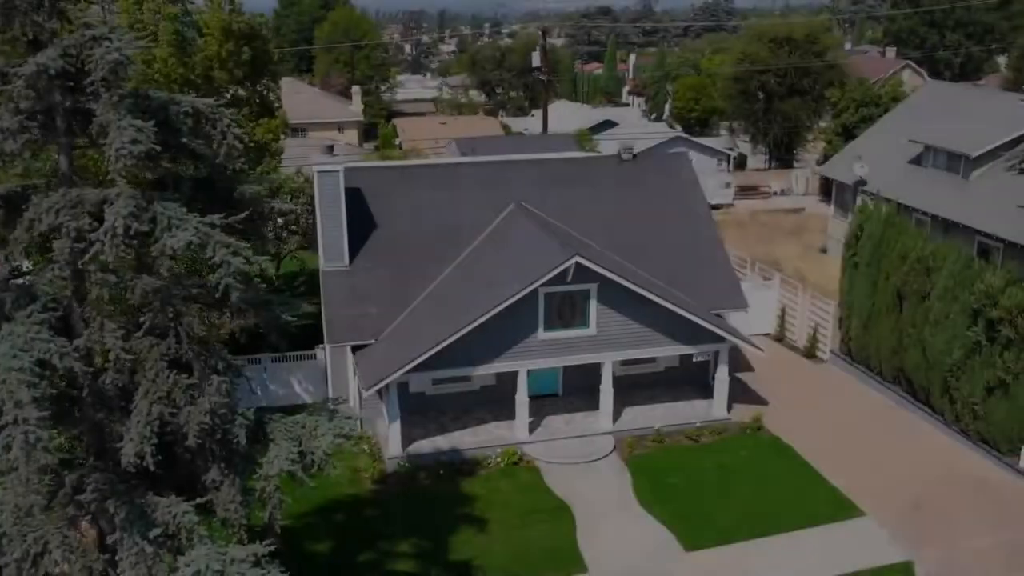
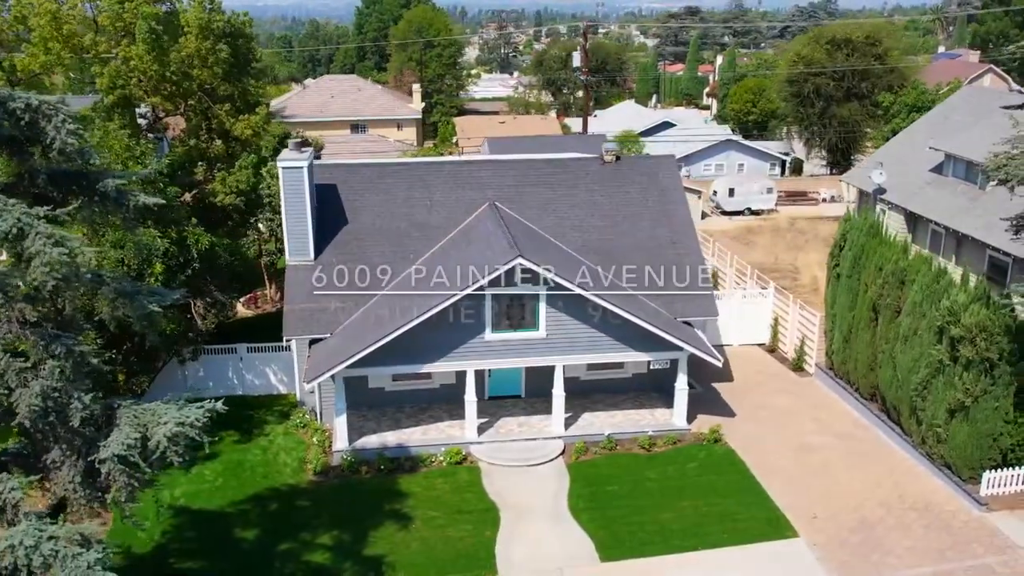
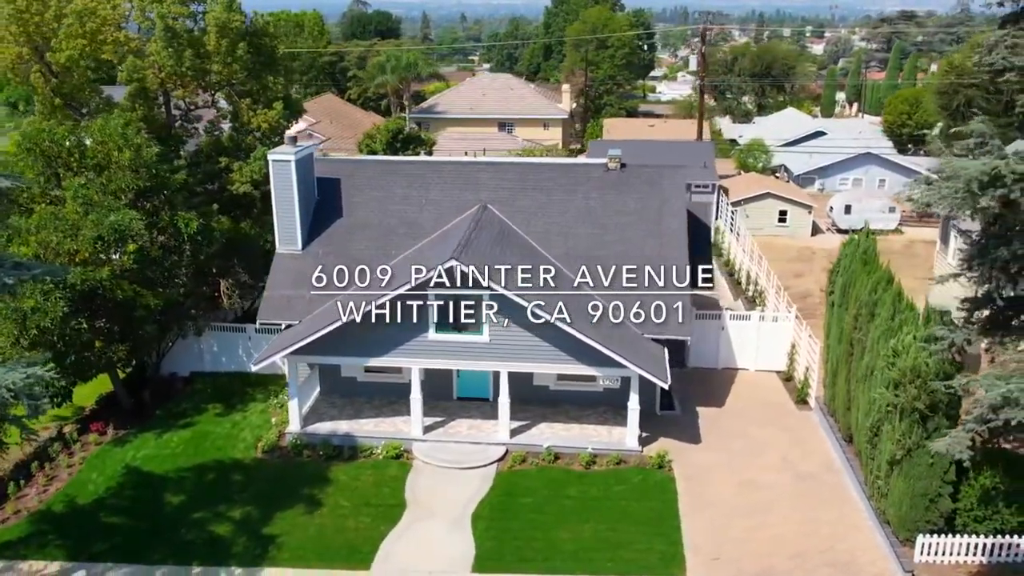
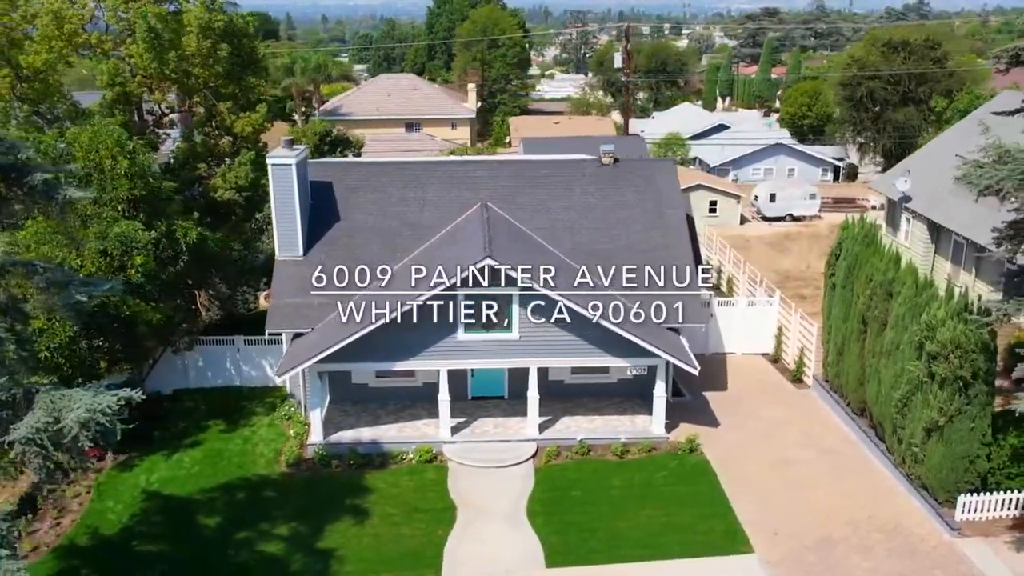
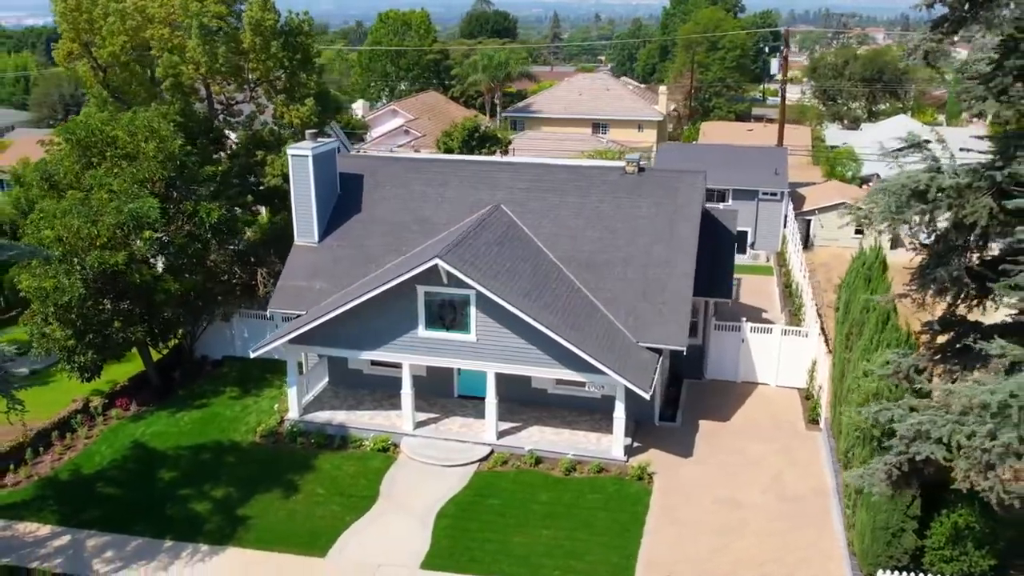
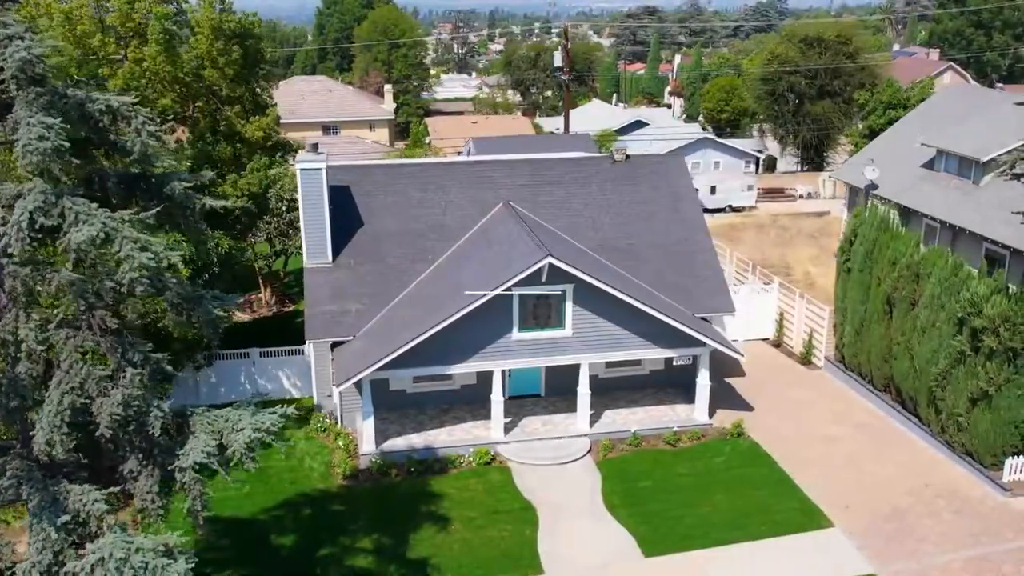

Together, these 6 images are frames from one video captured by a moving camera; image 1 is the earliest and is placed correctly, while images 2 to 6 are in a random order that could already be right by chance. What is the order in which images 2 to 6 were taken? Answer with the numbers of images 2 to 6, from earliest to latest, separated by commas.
6, 2, 4, 3, 5
